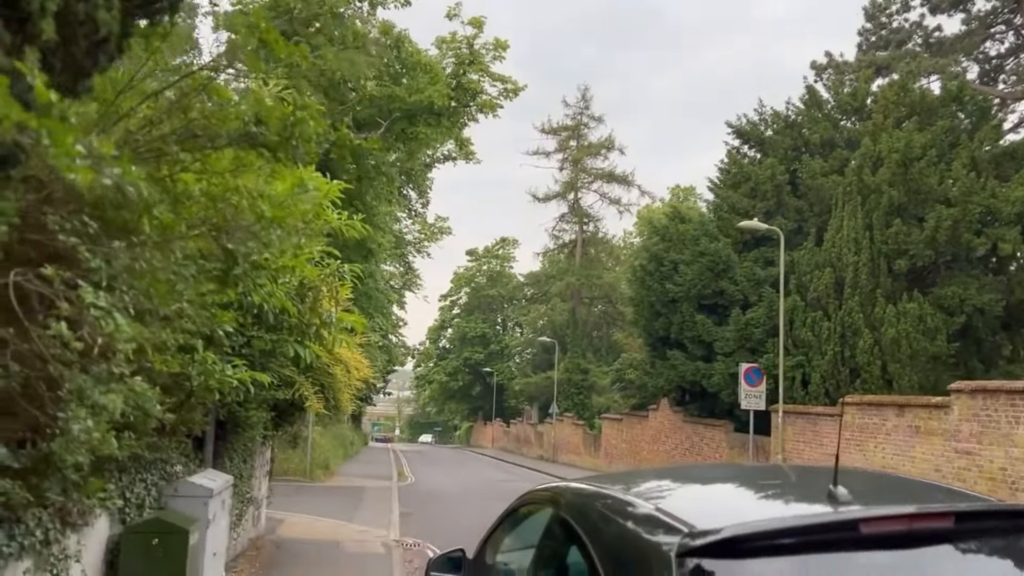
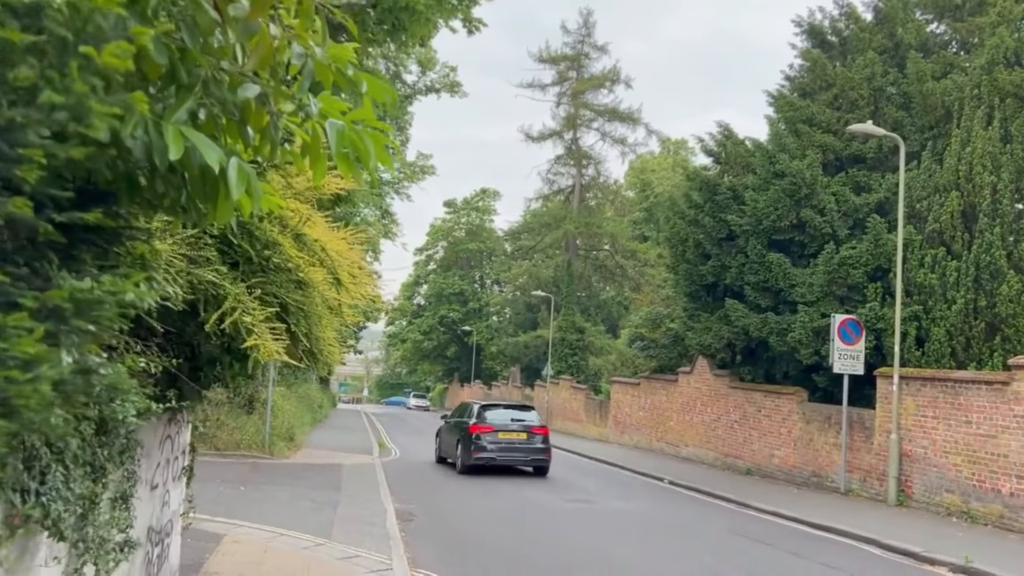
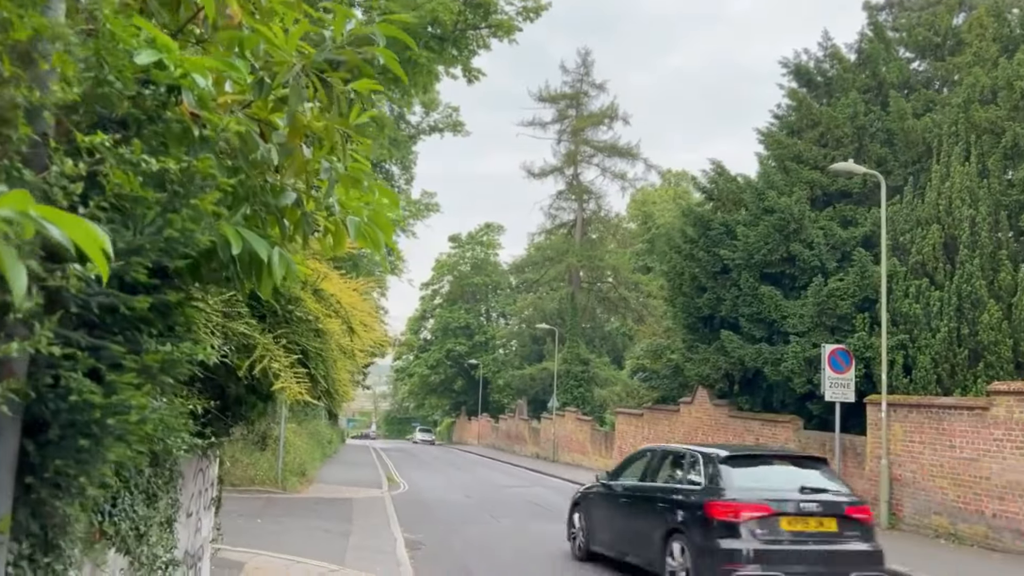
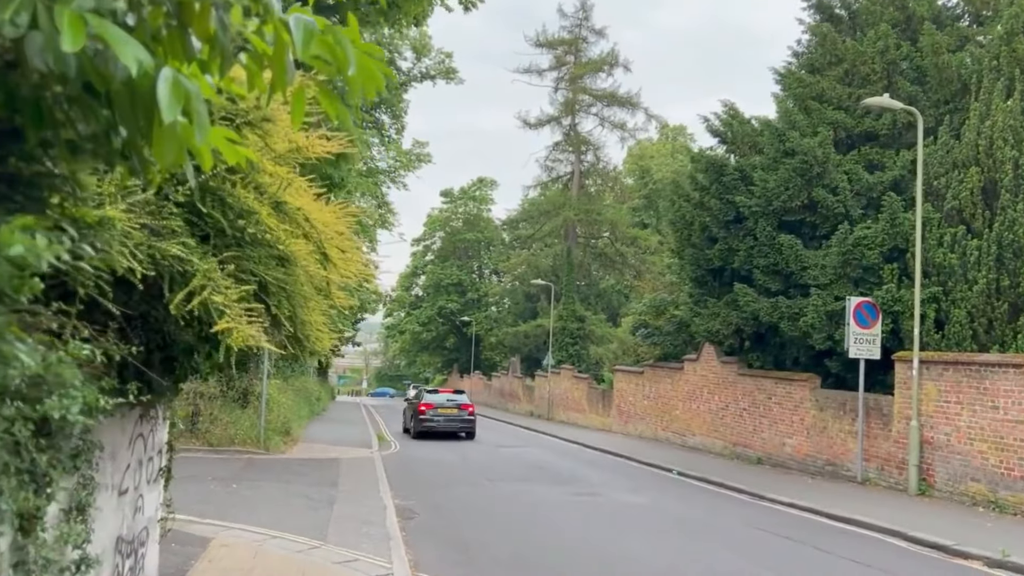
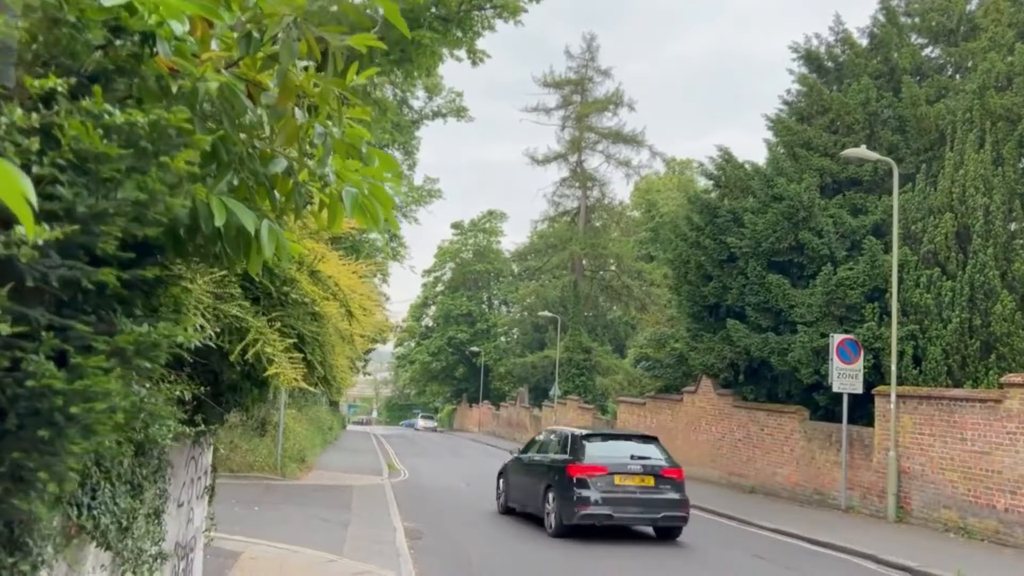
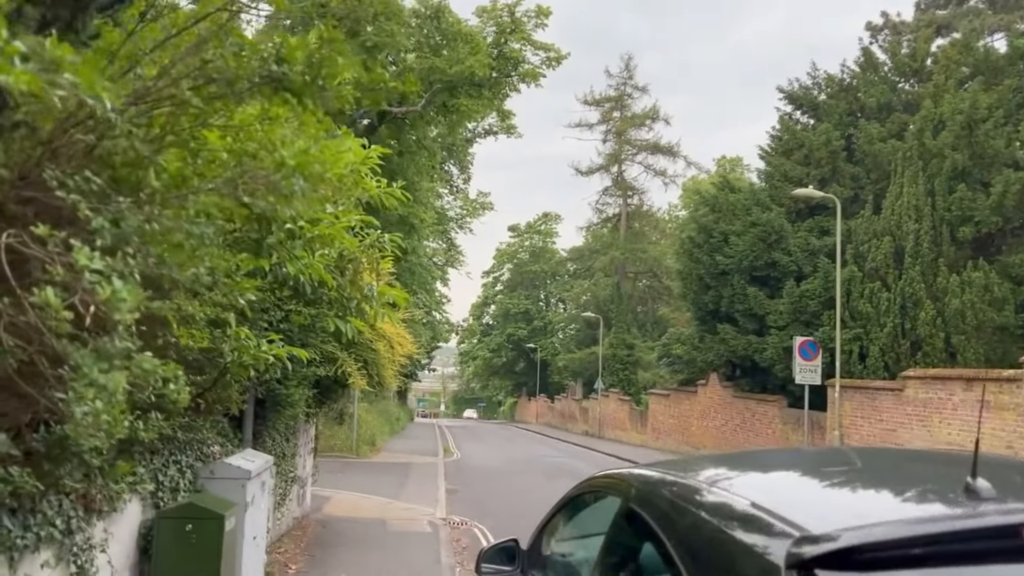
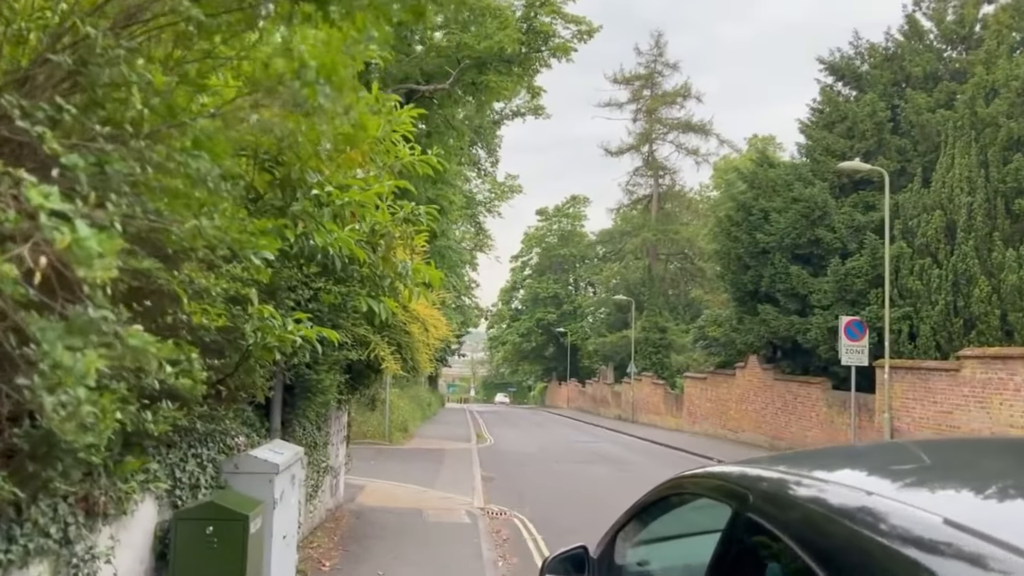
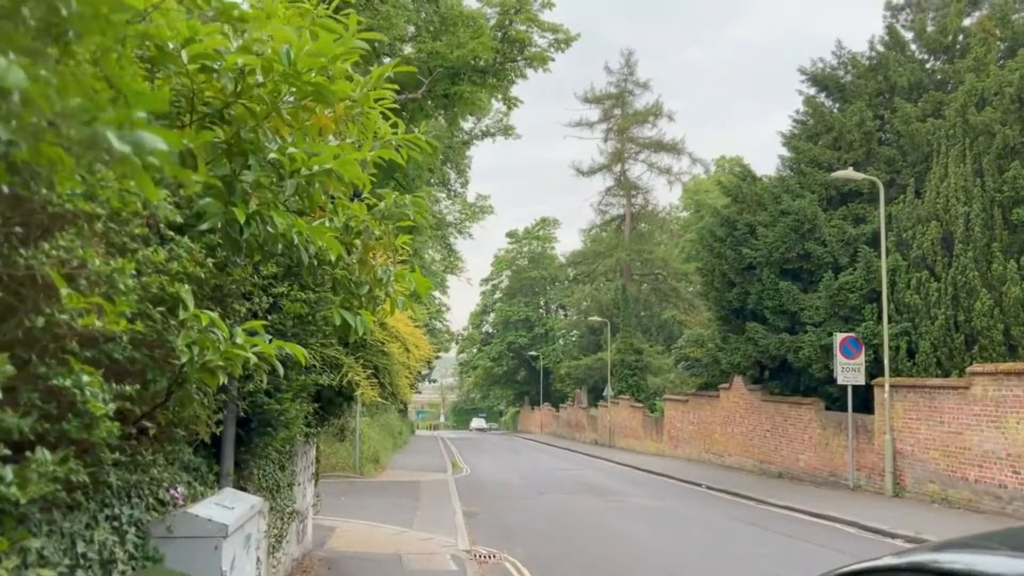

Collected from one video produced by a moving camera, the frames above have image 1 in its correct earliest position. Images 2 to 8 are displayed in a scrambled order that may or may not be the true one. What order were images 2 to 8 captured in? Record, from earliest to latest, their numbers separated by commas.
6, 7, 8, 3, 5, 2, 4
